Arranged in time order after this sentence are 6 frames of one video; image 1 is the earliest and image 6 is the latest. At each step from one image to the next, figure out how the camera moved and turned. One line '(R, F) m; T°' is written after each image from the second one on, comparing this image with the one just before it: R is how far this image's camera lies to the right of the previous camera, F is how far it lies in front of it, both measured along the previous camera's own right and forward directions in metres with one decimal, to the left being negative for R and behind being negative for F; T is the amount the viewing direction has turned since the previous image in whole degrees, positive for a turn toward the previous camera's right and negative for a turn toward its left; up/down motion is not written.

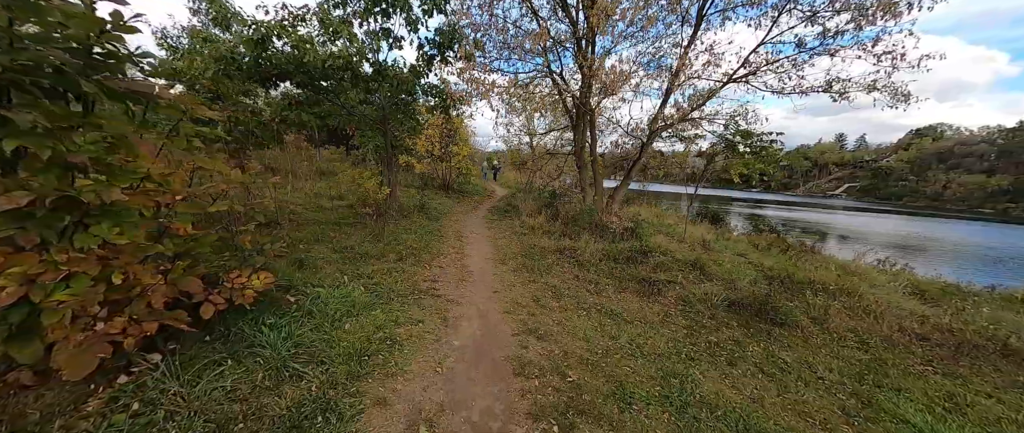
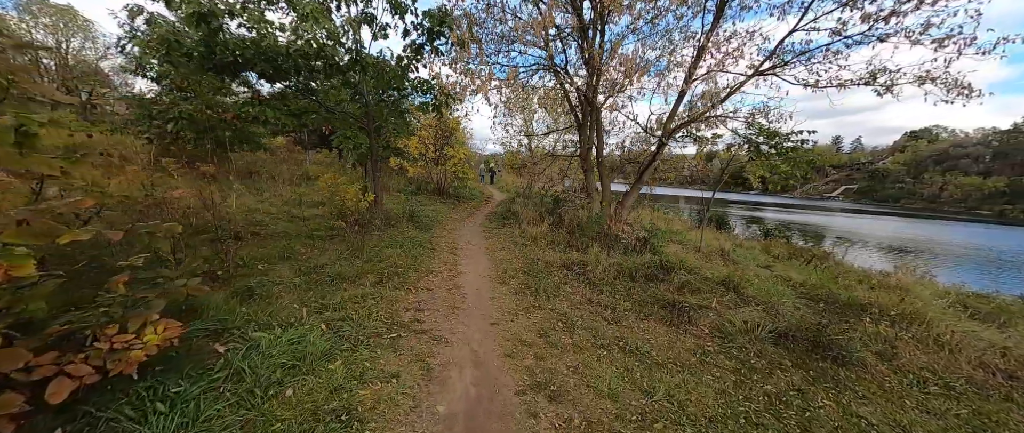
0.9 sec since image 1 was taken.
(0.0, +0.9) m; 0°
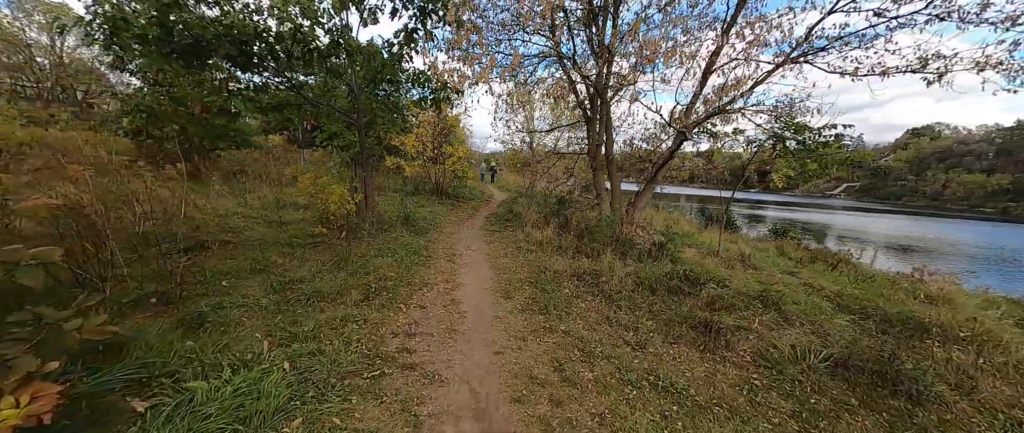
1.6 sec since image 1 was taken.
(-0.1, +0.6) m; 0°
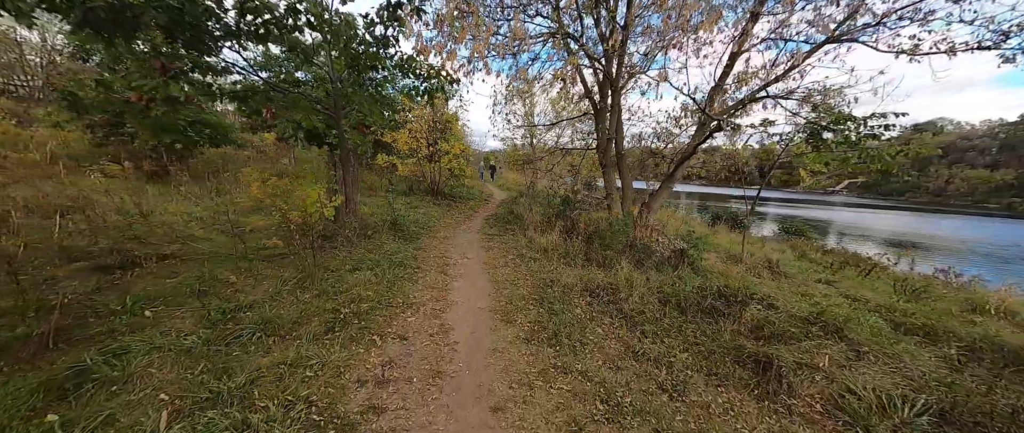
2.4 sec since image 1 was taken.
(0.0, +0.8) m; 0°
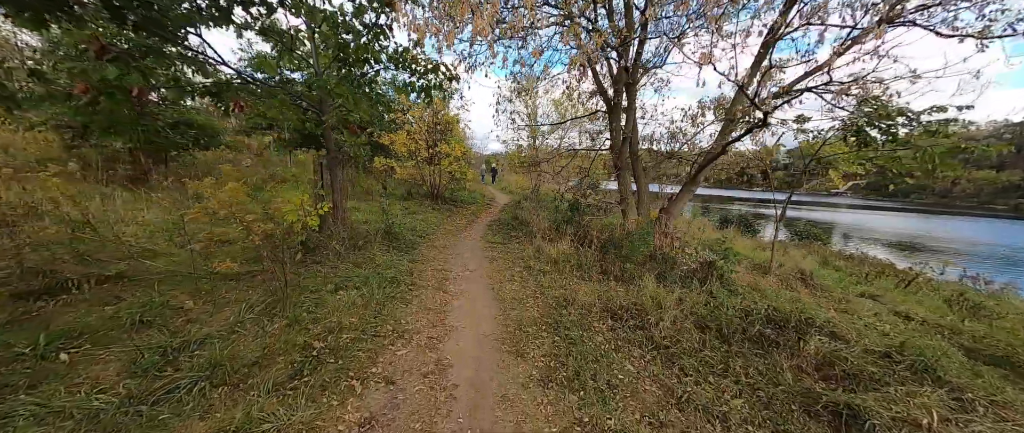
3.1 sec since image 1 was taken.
(-0.1, +0.6) m; 0°
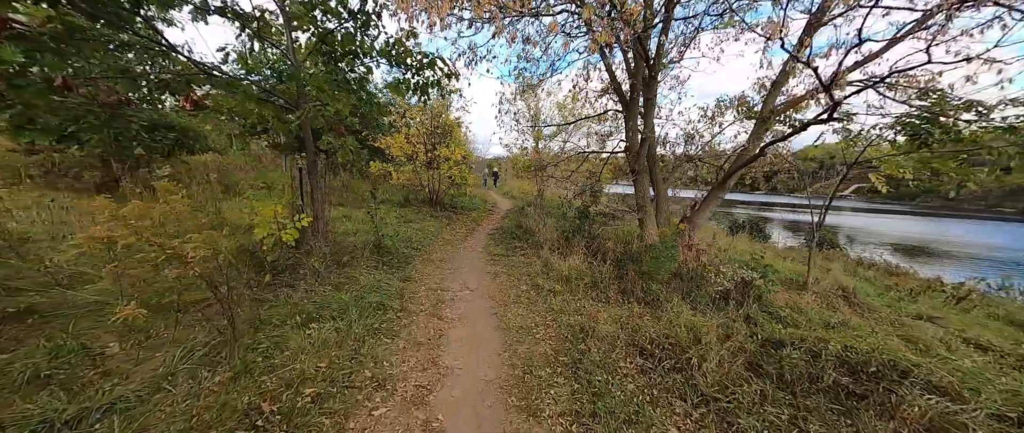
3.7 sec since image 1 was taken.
(-0.1, +0.7) m; 0°
